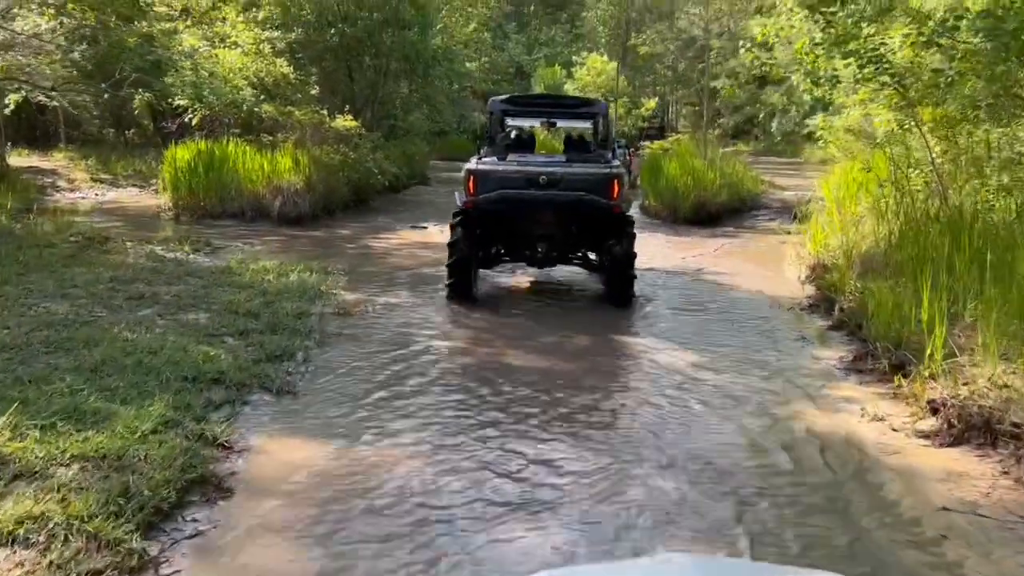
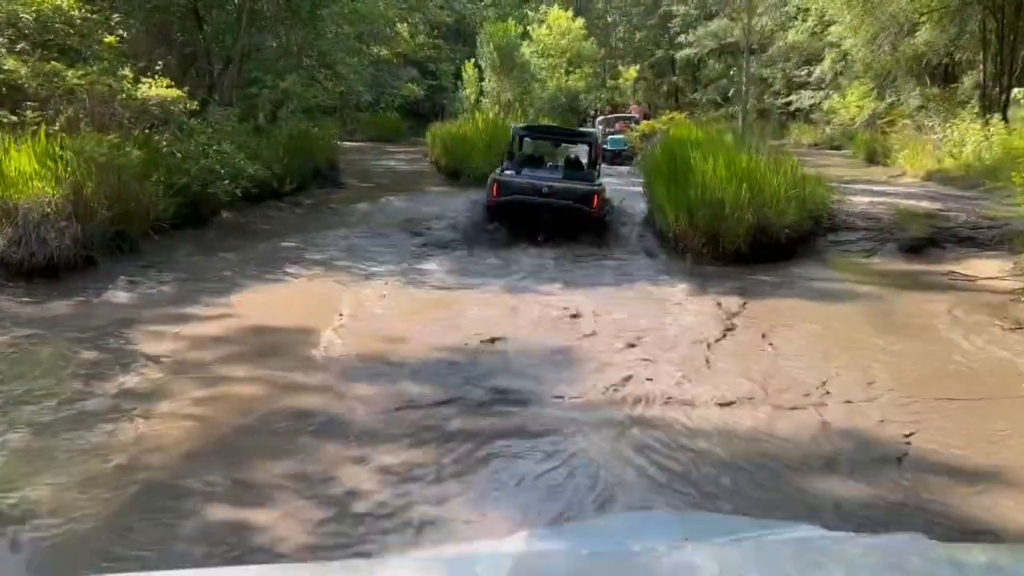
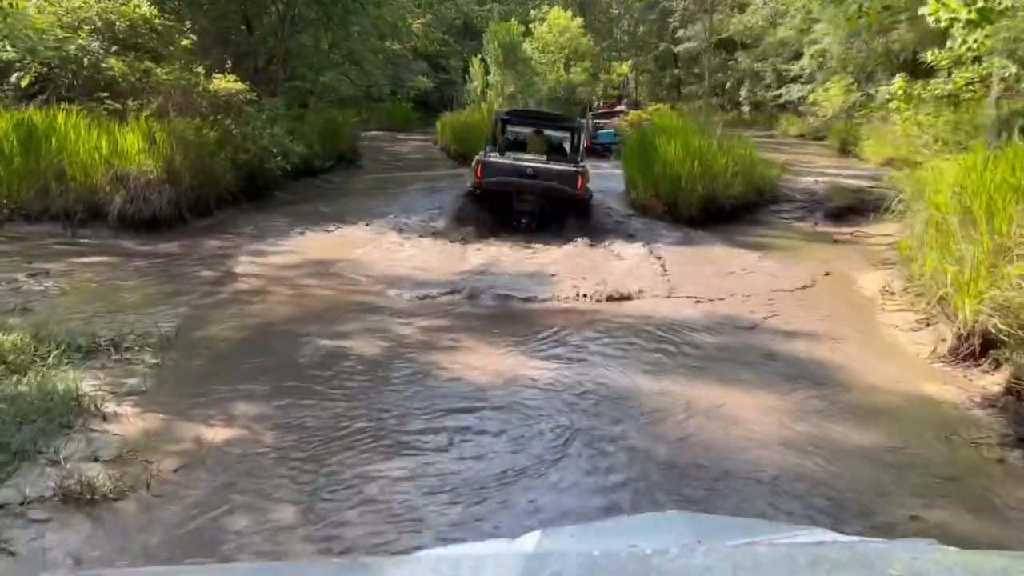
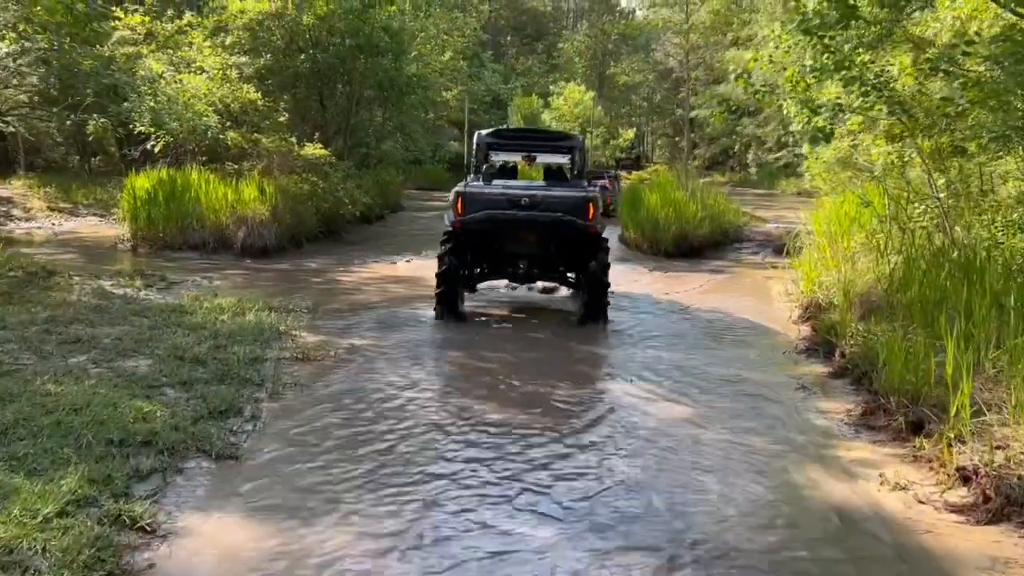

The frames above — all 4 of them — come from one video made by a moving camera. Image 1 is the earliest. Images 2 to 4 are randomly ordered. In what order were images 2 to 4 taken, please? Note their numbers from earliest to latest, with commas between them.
4, 3, 2
